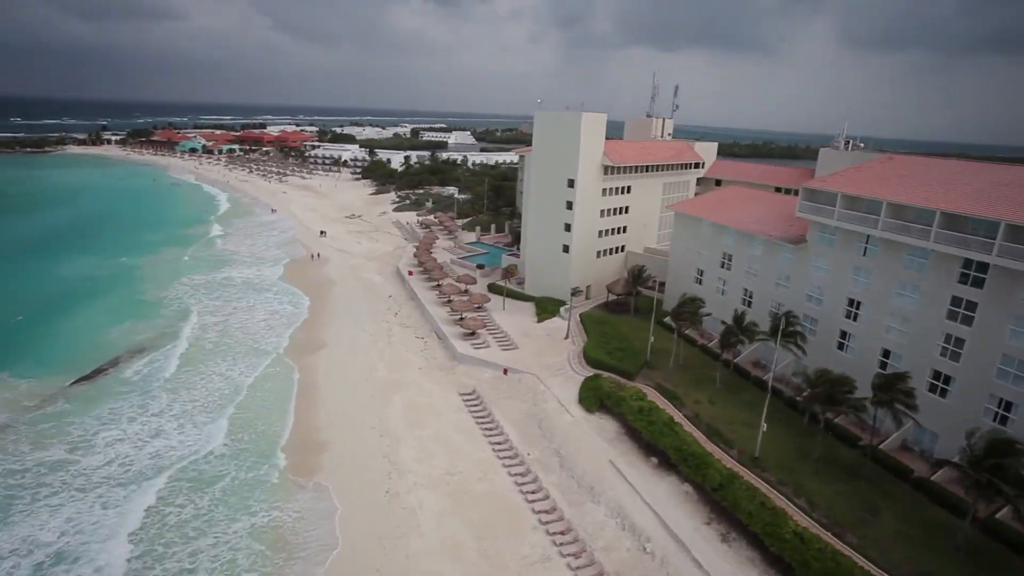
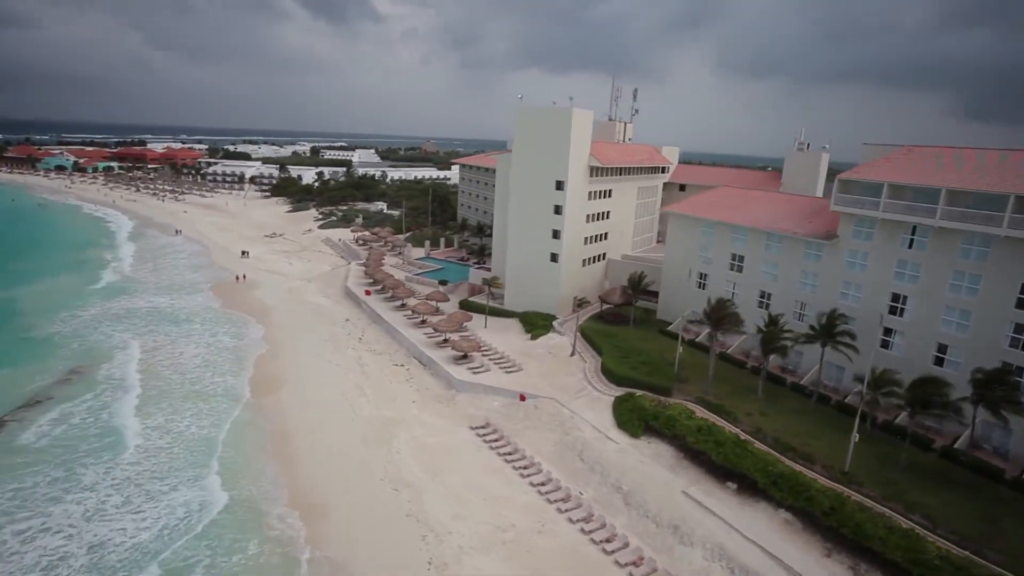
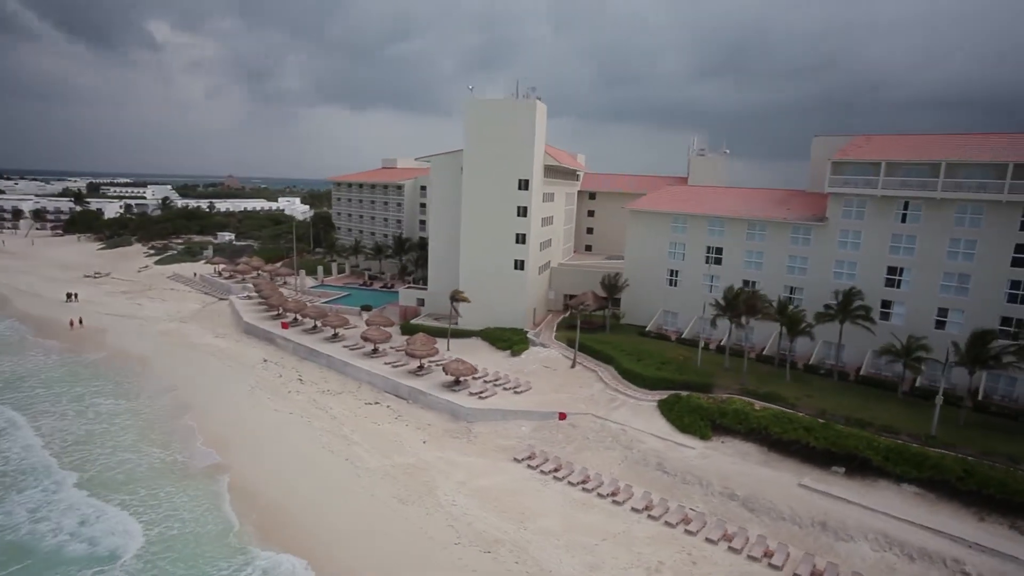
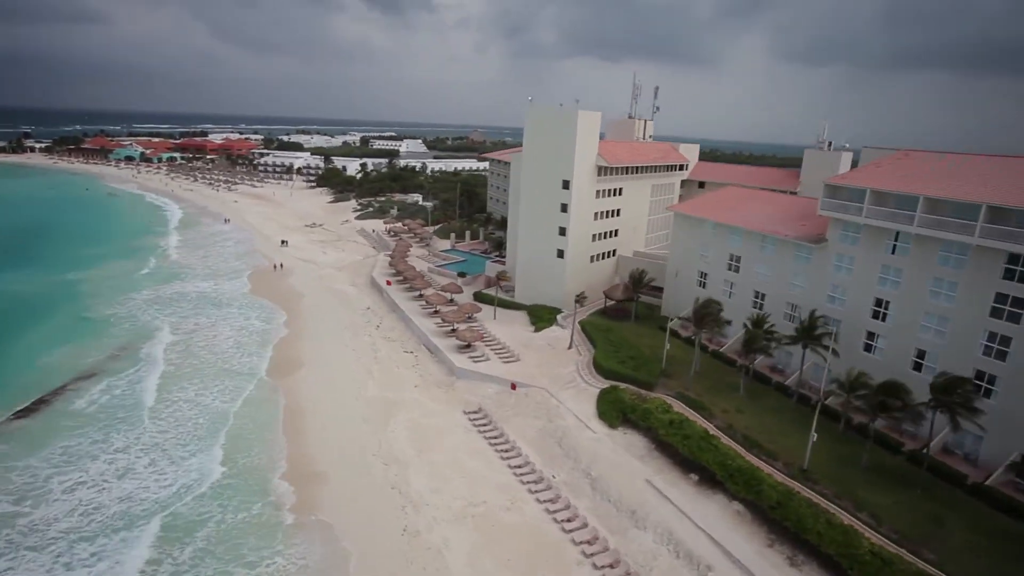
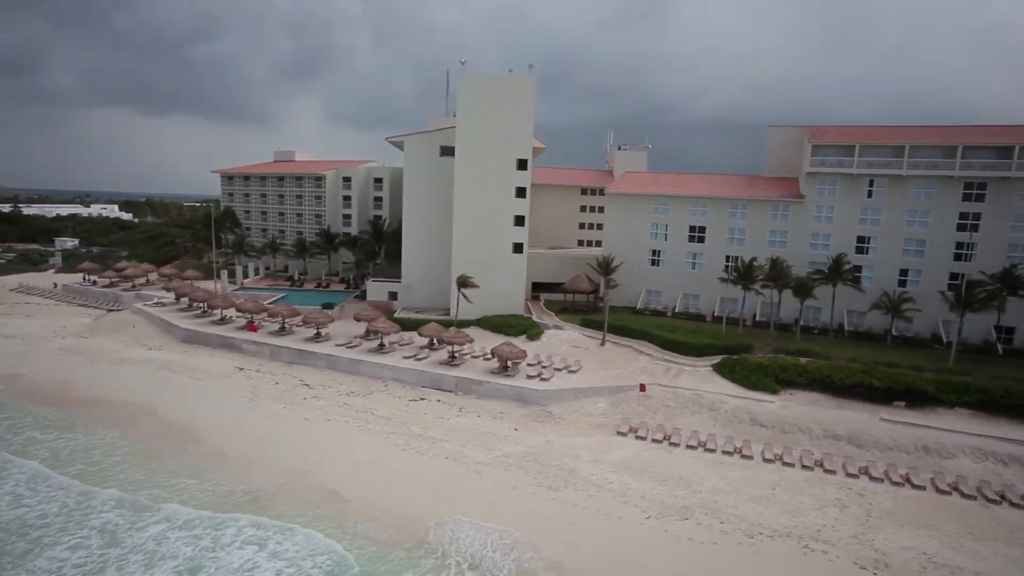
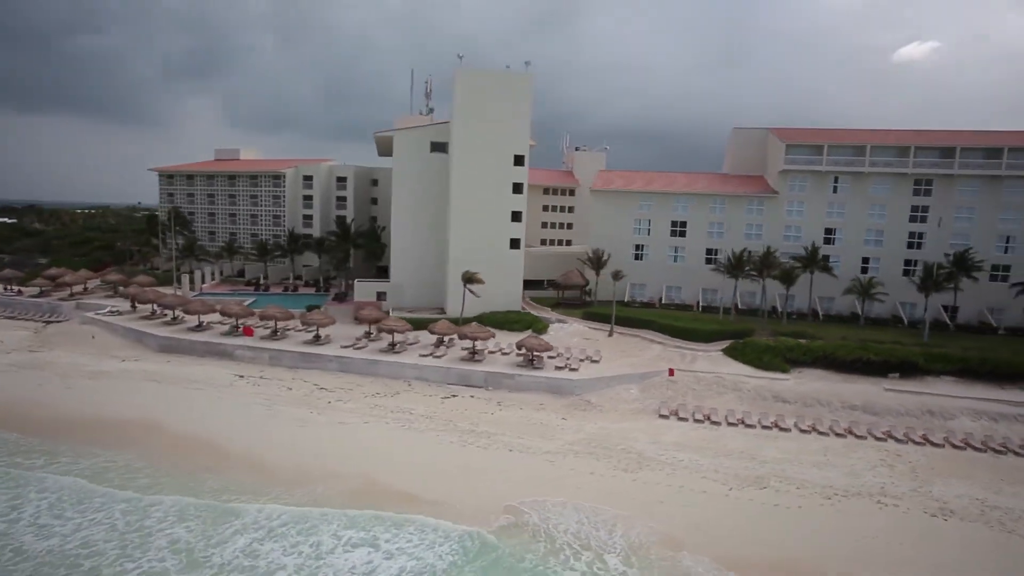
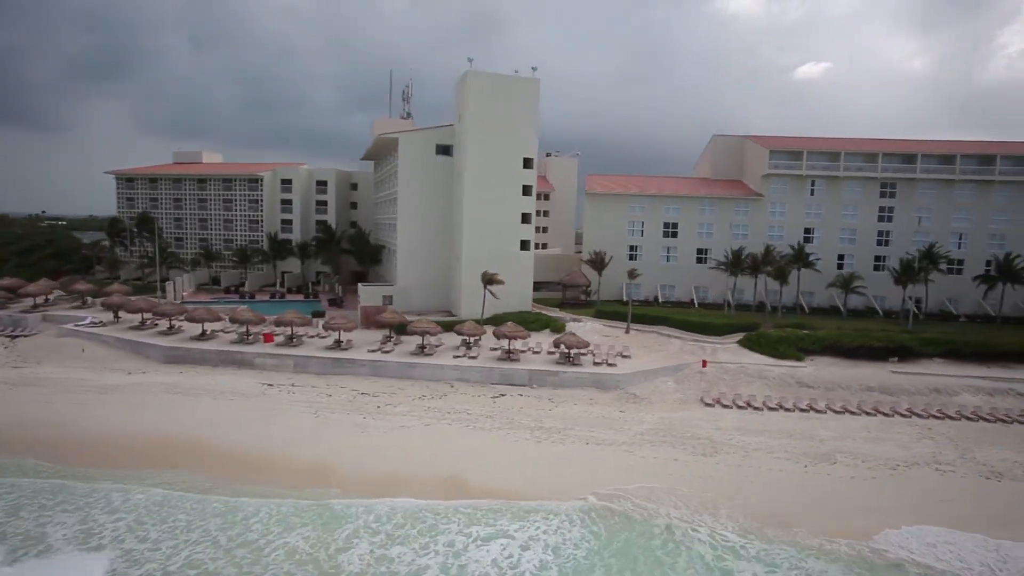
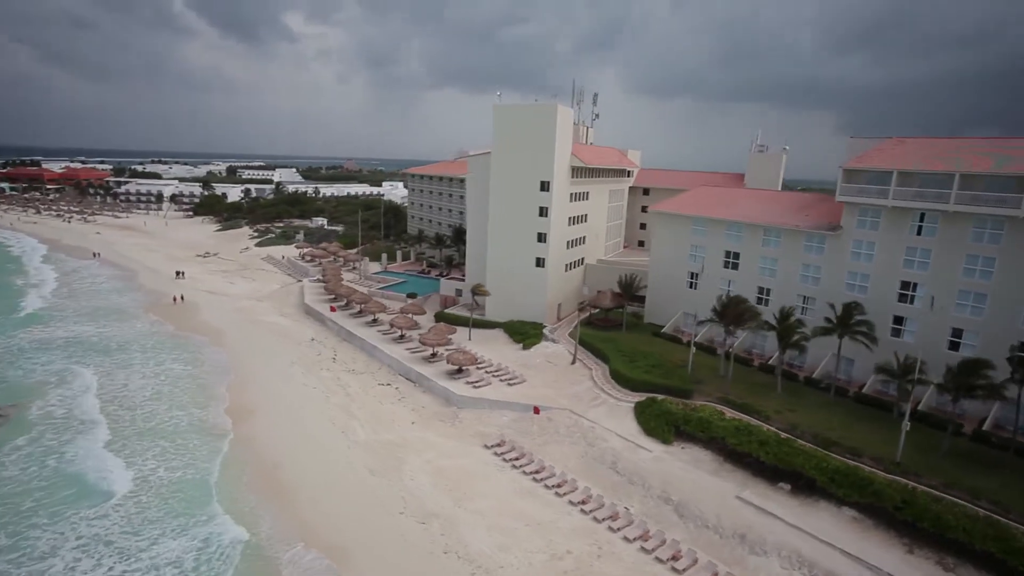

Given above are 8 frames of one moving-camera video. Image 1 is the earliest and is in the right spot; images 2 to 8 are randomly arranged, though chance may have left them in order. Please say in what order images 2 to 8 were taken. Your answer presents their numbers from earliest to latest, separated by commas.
4, 2, 8, 3, 5, 6, 7
